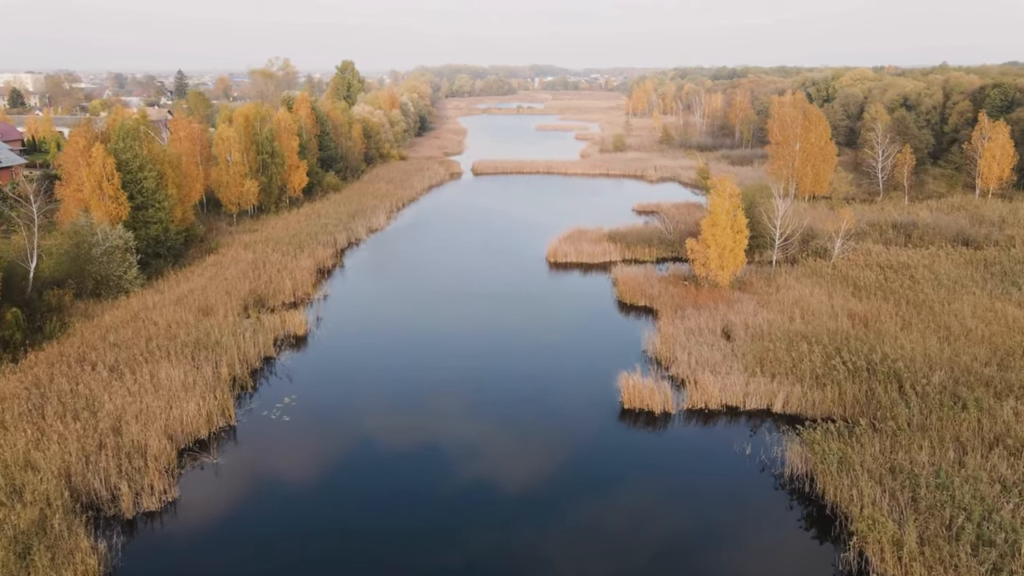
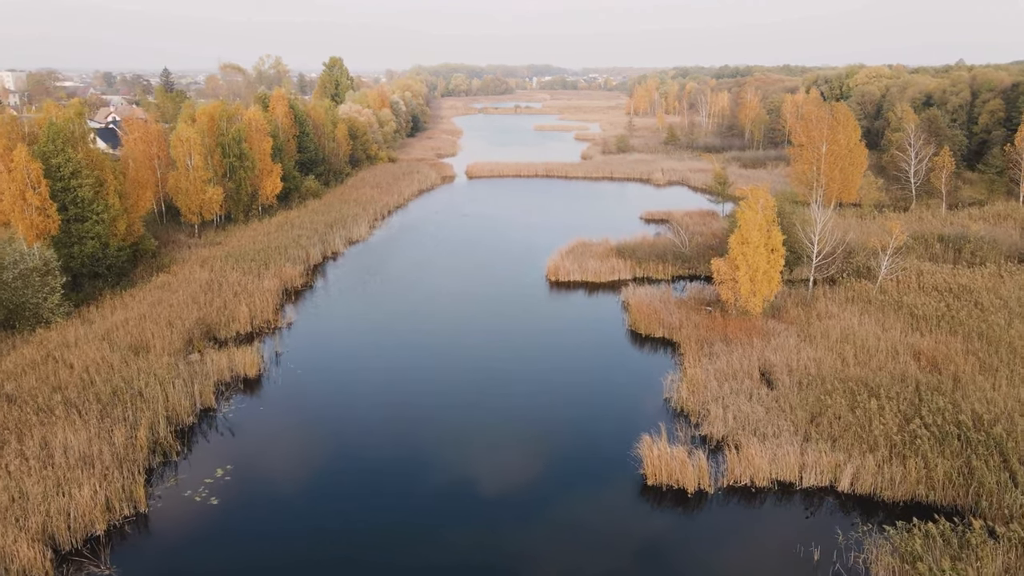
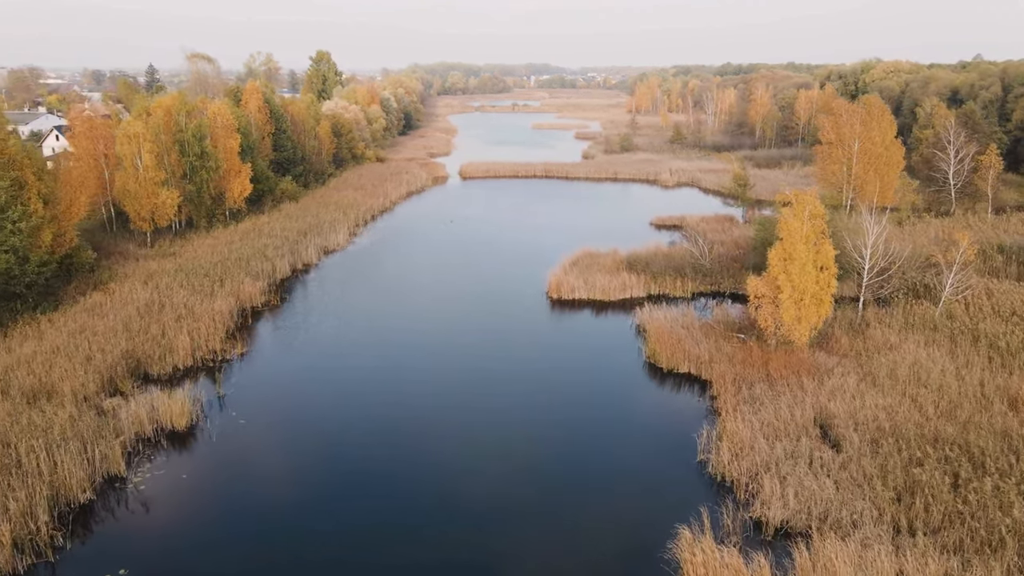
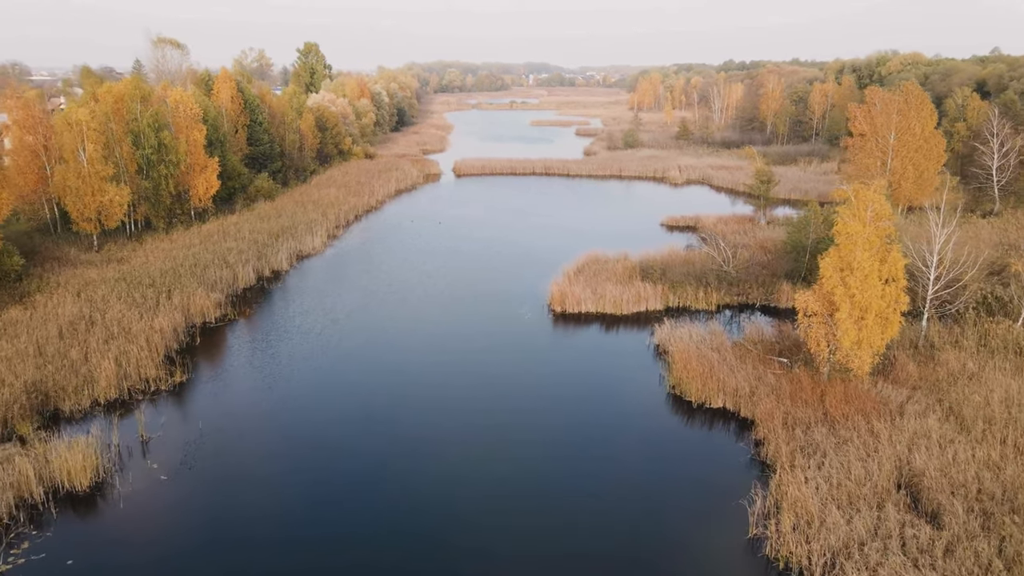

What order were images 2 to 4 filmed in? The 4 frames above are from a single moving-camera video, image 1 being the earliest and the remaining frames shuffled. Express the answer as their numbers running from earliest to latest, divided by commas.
2, 3, 4
